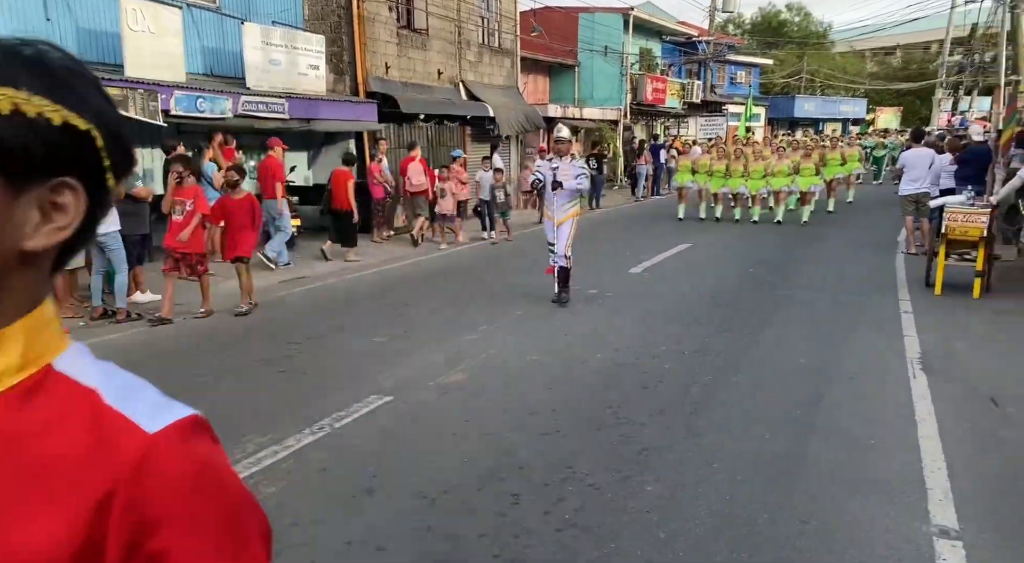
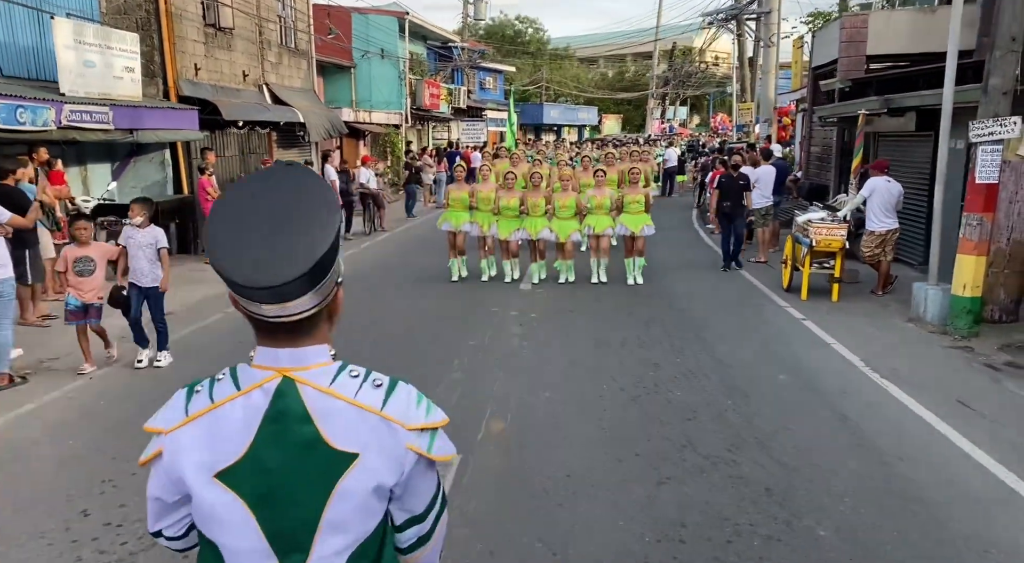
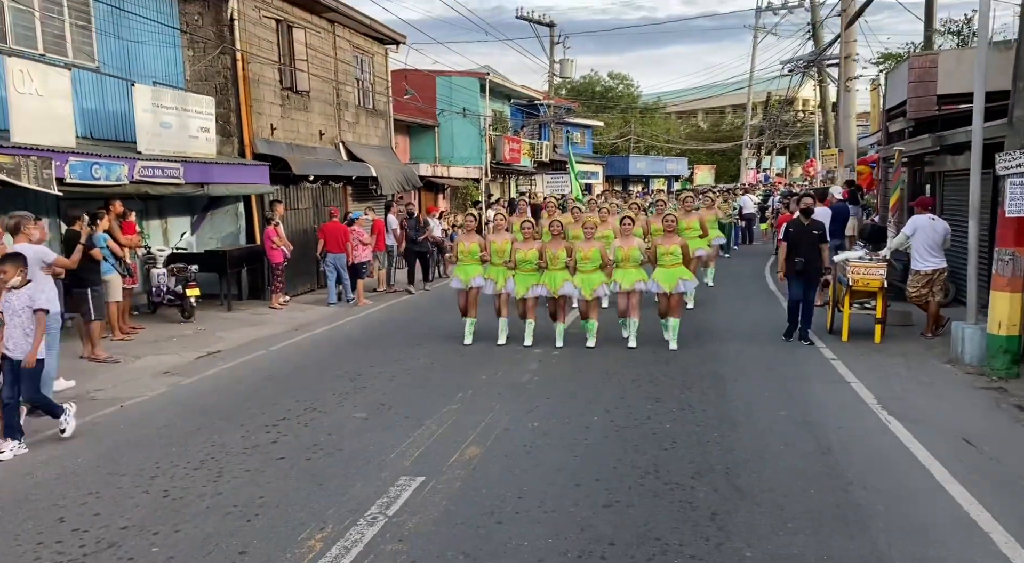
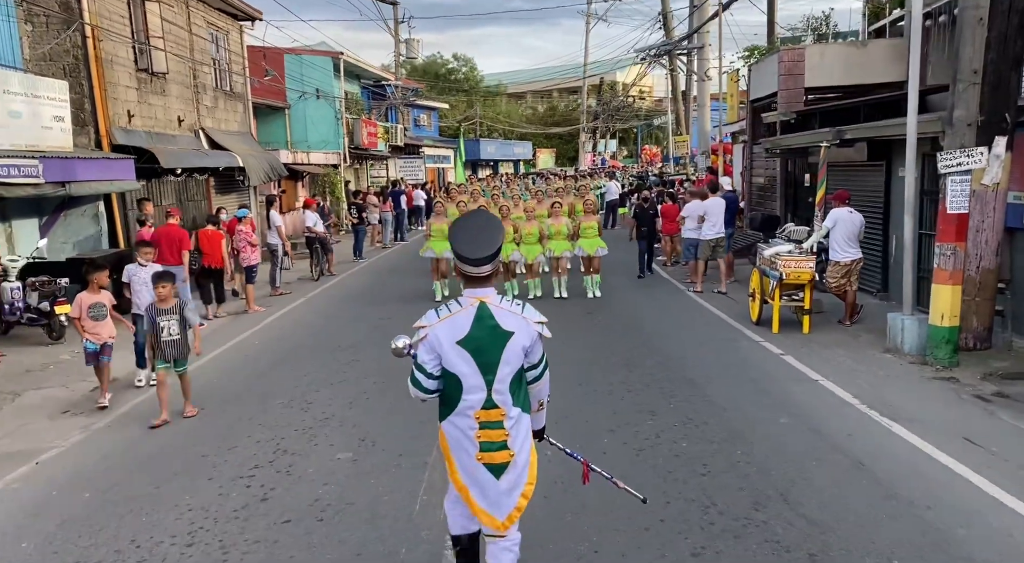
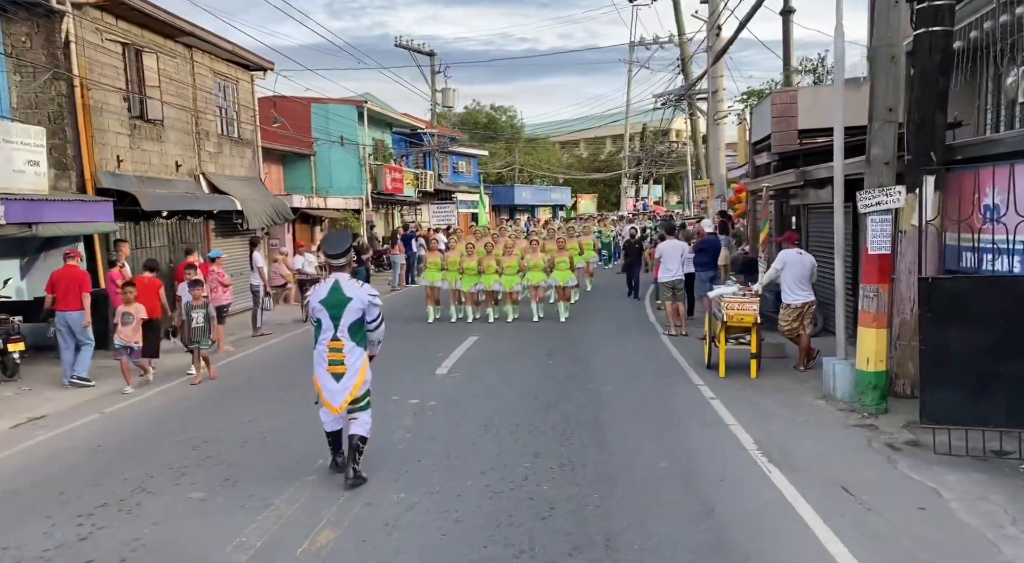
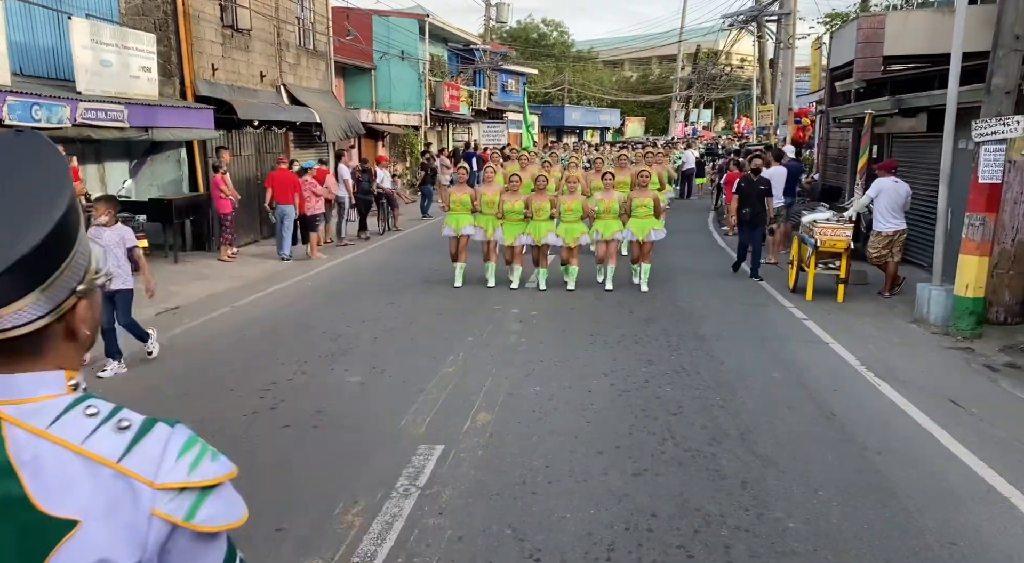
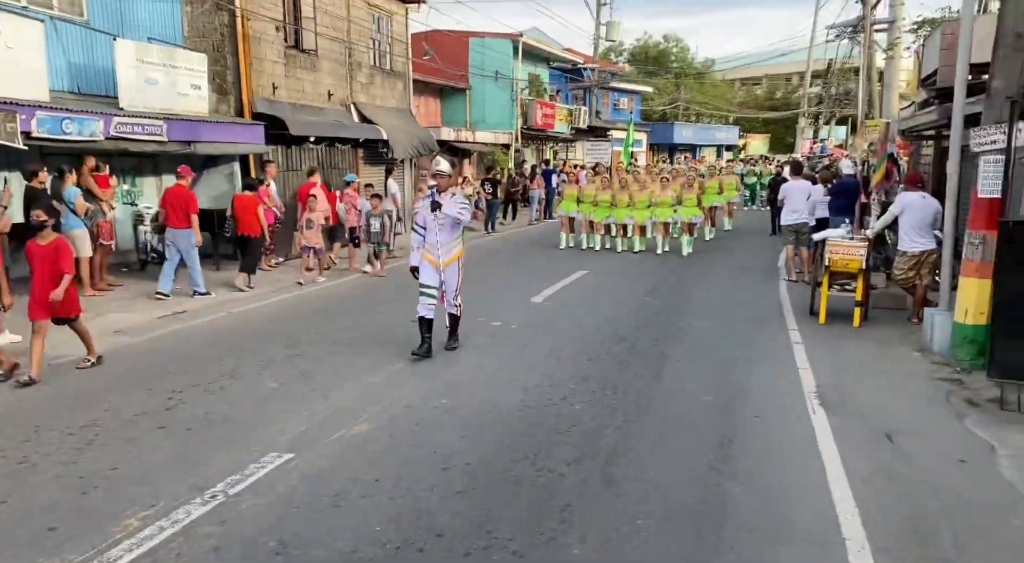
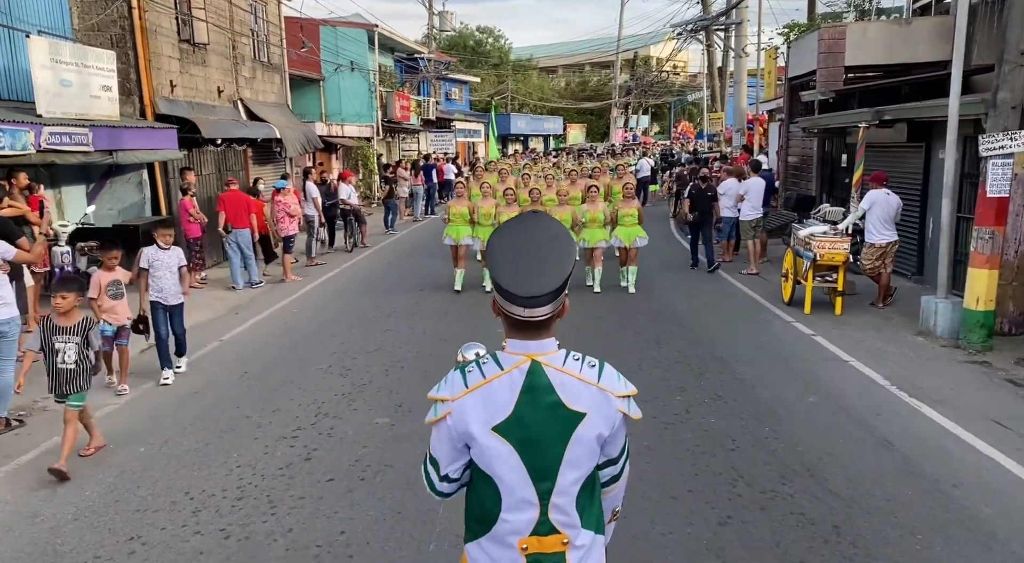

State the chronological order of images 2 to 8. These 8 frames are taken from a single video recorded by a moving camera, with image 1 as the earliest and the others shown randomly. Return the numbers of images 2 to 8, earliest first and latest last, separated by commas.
7, 5, 4, 8, 2, 6, 3
